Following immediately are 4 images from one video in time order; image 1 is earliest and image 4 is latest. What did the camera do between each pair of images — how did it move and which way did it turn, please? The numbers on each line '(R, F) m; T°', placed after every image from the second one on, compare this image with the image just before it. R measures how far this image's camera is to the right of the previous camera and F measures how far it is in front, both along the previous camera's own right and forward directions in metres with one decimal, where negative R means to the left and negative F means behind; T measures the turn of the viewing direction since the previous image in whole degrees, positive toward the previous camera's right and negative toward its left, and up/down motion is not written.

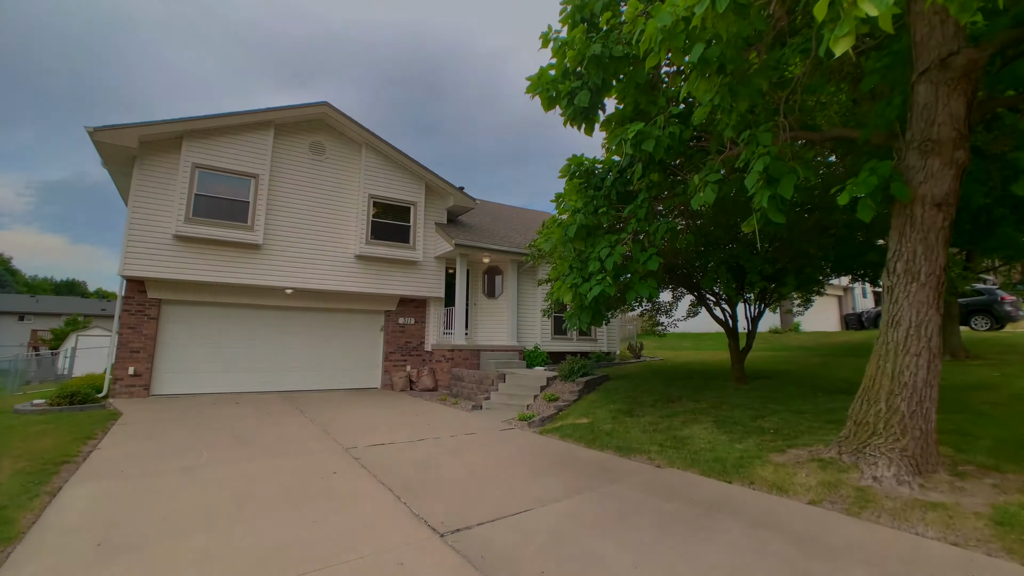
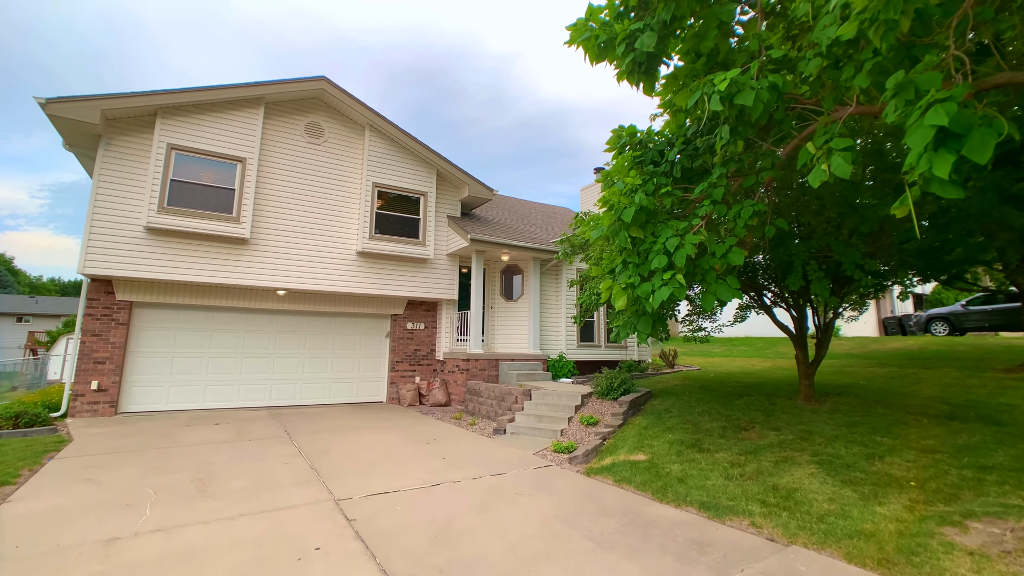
(-0.3, +1.4) m; -1°
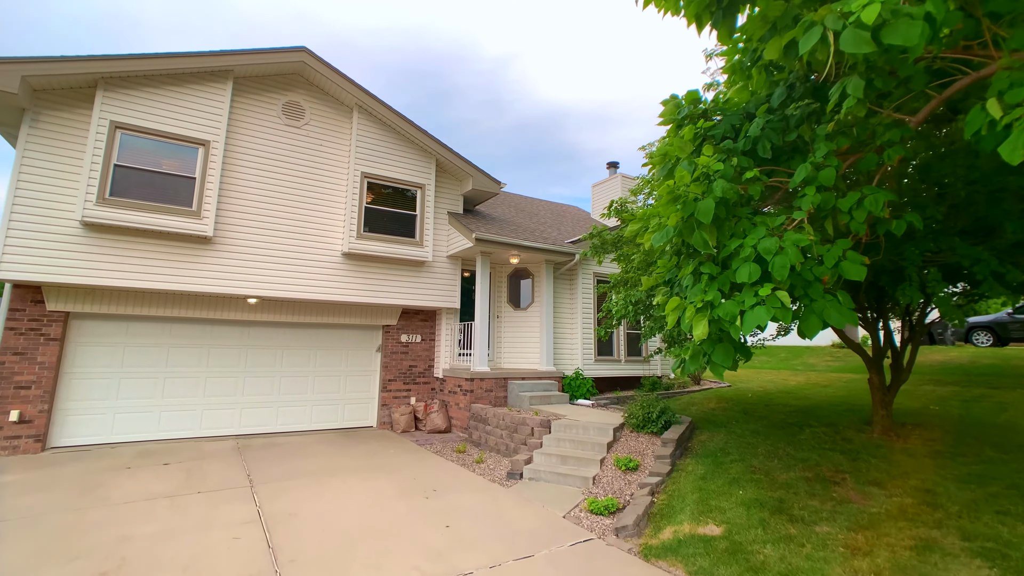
(-0.3, +1.4) m; 0°
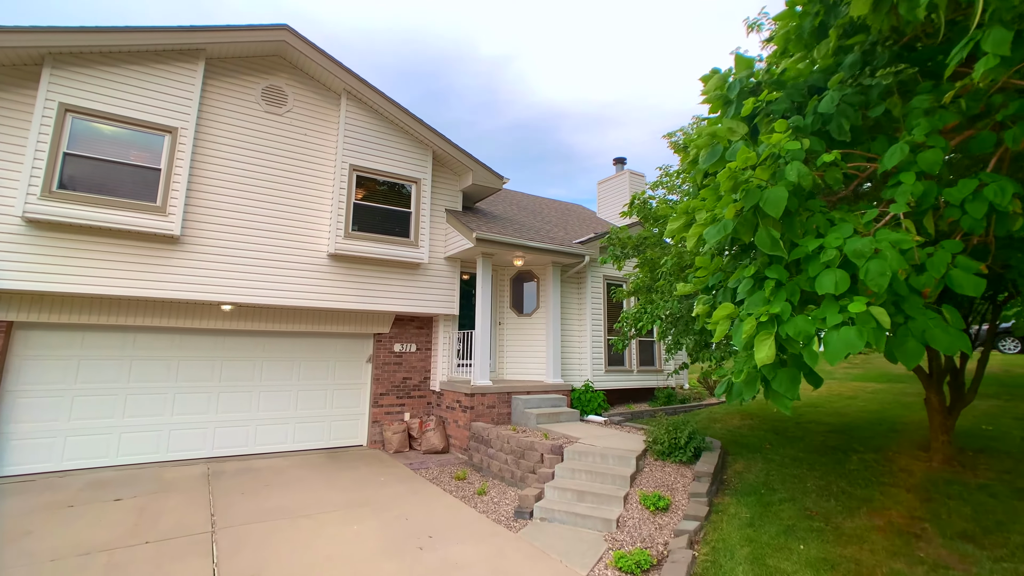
(-0.1, +0.8) m; 0°
